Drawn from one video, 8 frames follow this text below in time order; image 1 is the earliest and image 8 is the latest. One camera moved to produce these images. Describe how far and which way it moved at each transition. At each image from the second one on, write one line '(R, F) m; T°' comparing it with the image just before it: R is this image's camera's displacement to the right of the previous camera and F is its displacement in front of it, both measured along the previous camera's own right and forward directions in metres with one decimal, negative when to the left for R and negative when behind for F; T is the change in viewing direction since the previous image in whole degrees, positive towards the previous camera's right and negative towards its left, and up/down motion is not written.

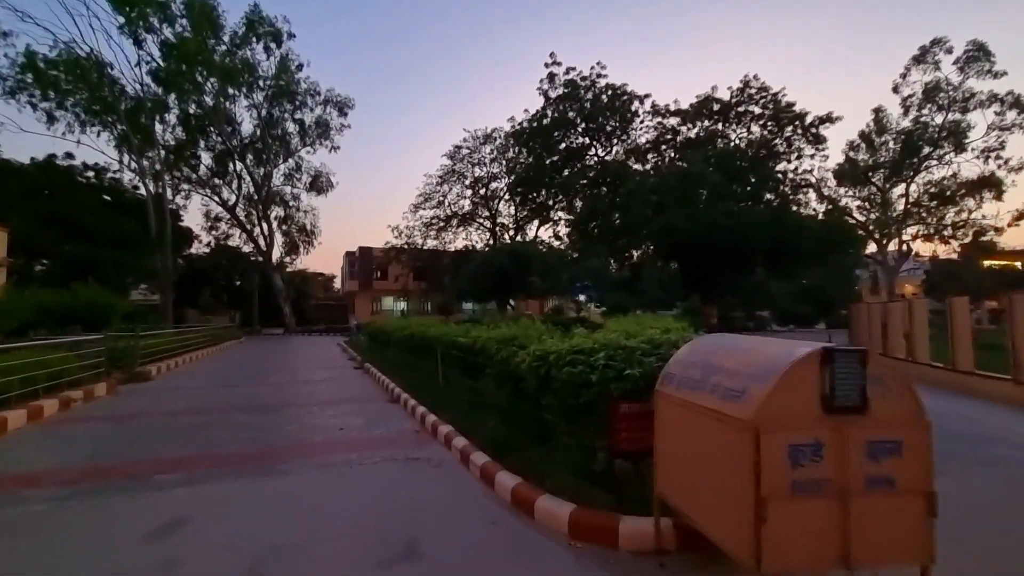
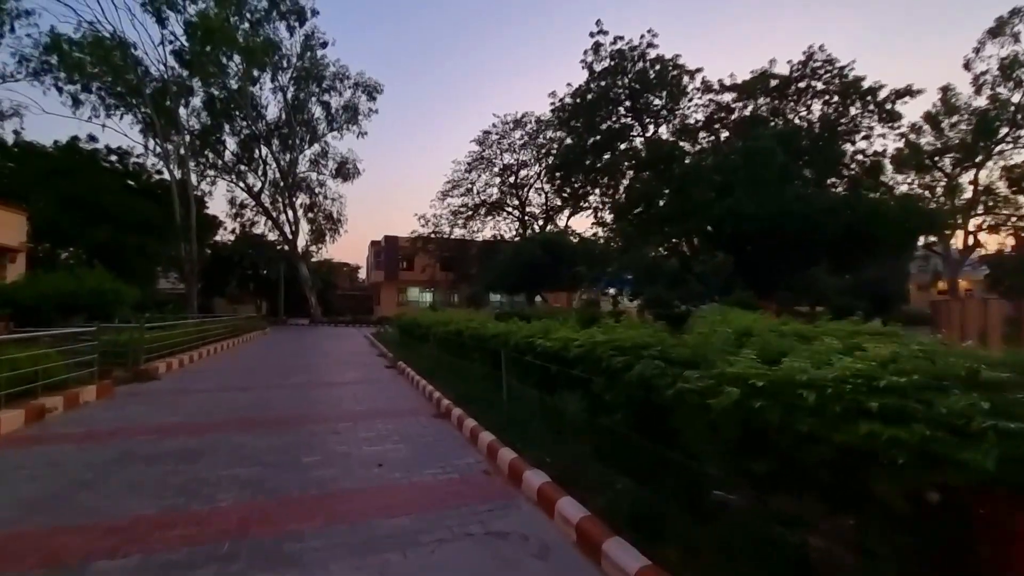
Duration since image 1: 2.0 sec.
(-1.0, +2.4) m; -3°
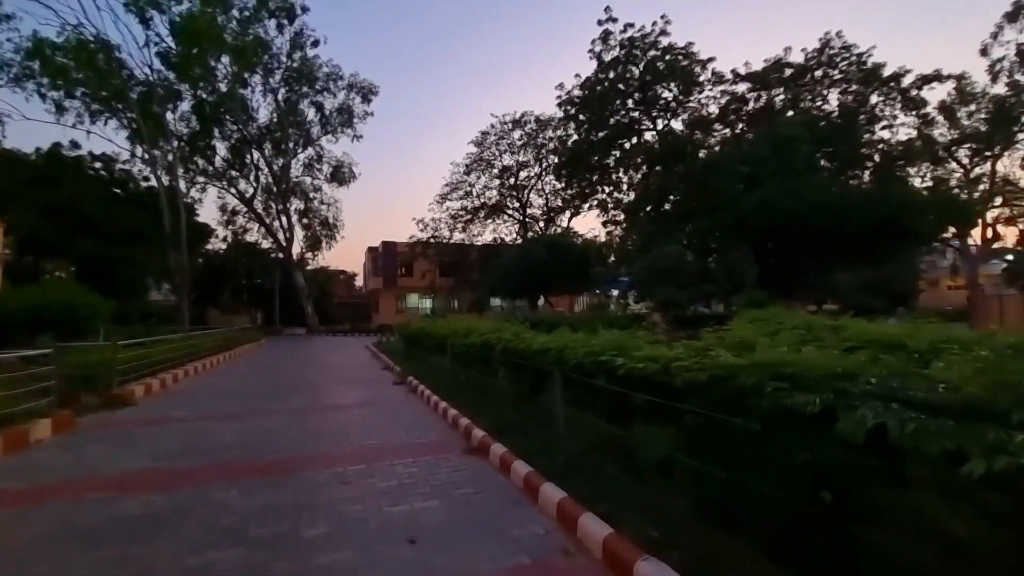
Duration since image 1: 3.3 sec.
(-0.7, +1.7) m; 0°
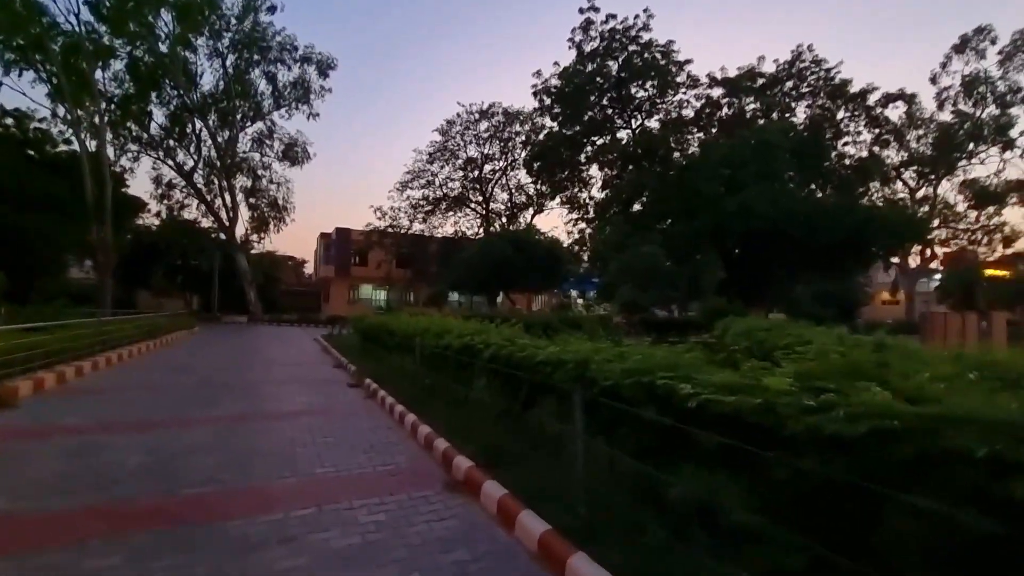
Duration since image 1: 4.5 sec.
(-0.5, +1.5) m; +5°
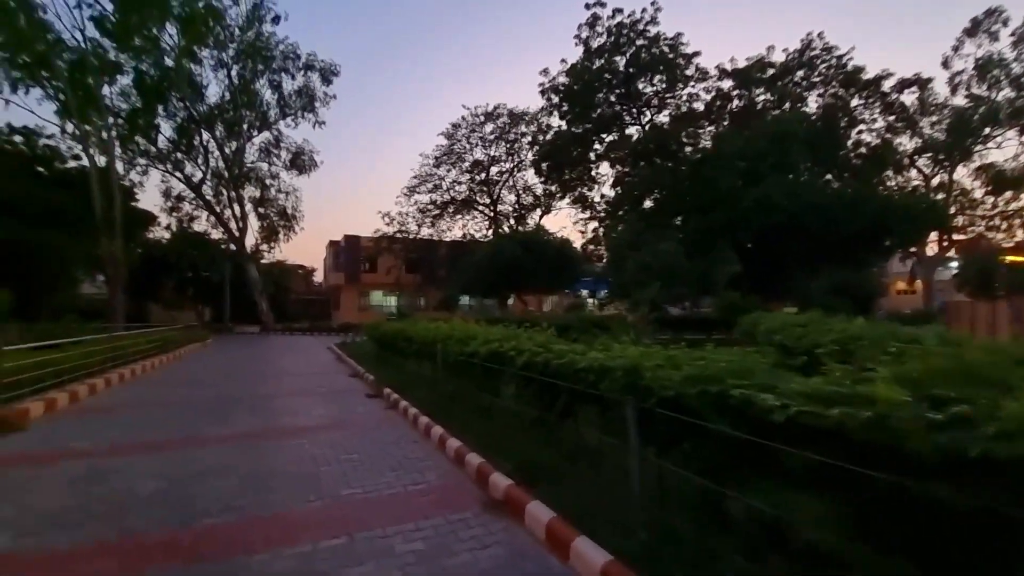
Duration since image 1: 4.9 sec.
(-0.3, +0.4) m; -1°
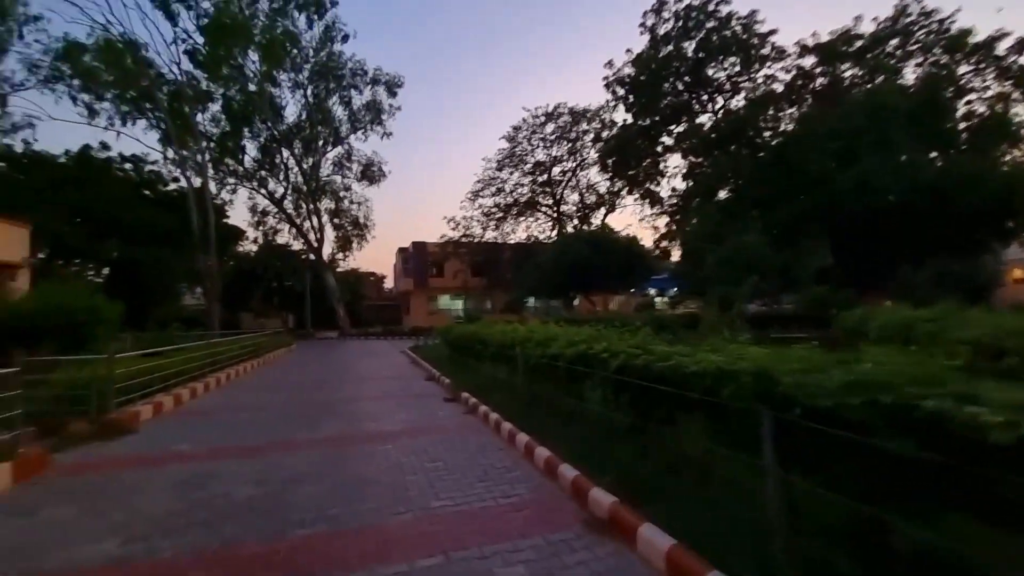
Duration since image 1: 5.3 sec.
(-0.3, +0.4) m; -7°
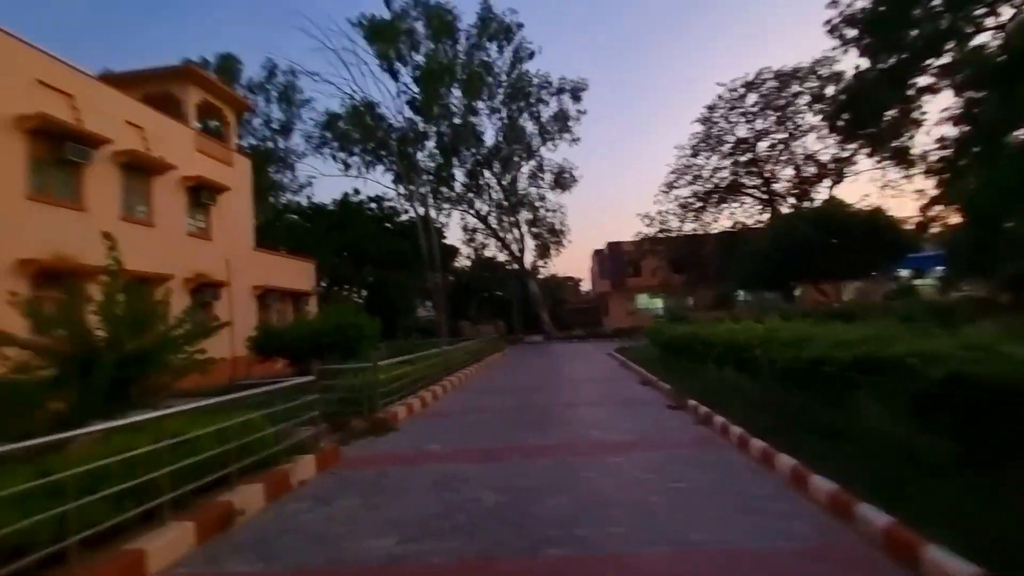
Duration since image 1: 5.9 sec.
(-0.5, +0.5) m; -23°
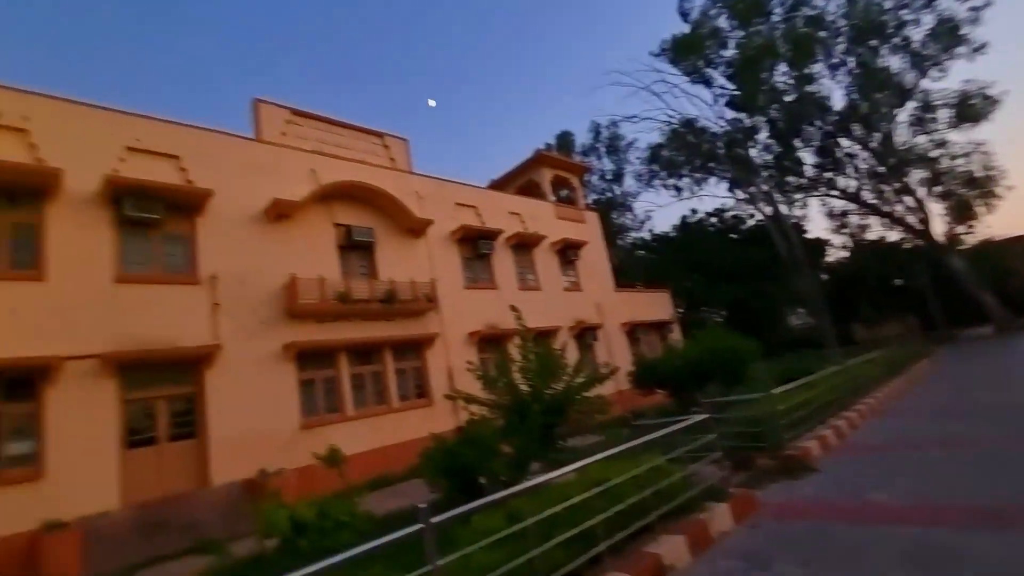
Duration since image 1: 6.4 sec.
(-0.4, +0.4) m; -39°
